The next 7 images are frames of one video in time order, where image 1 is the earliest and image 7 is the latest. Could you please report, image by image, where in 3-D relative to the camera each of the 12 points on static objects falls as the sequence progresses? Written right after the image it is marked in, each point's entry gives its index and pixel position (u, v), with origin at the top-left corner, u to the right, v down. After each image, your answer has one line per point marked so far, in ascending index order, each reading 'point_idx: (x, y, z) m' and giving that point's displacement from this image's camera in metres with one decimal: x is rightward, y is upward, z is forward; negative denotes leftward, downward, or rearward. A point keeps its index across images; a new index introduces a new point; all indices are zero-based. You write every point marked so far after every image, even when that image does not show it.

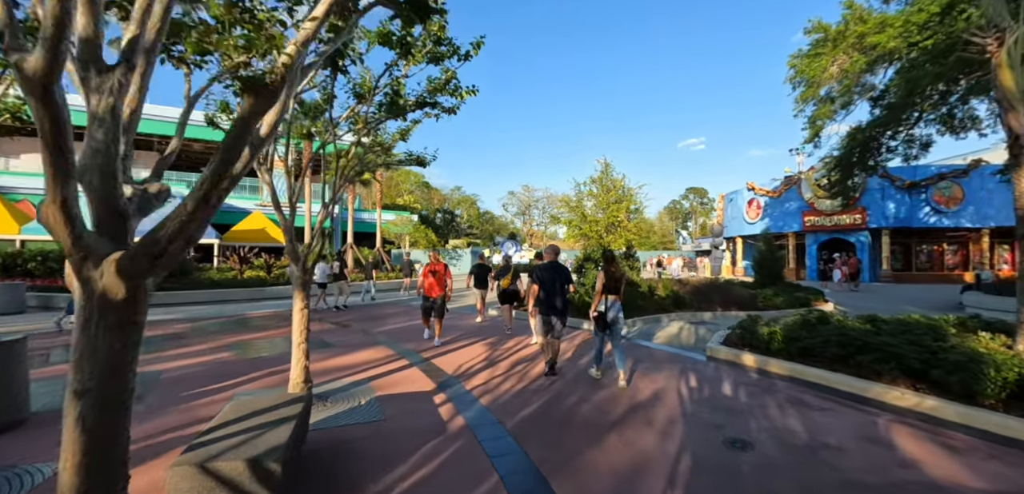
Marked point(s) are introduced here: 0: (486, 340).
0: (-0.5, -1.8, +7.6) m
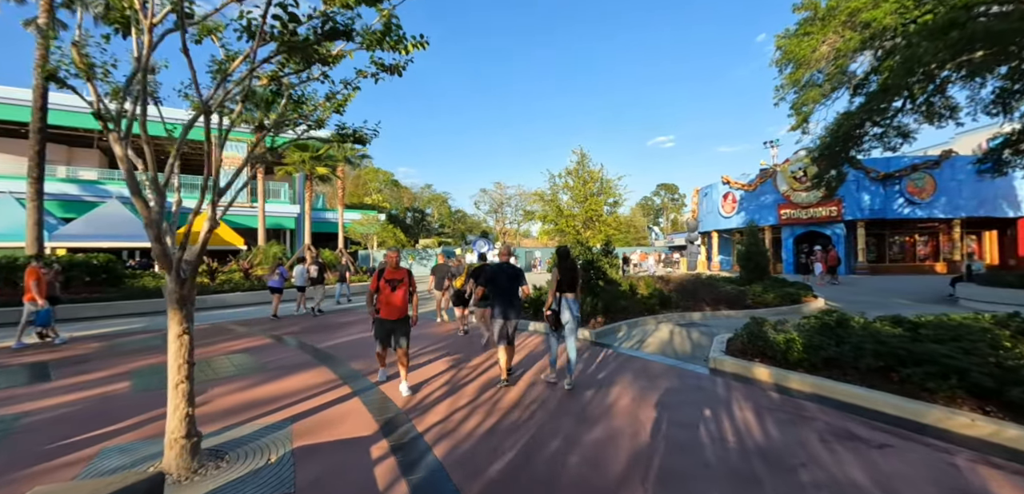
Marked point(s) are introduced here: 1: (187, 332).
0: (-1.0, -1.8, +6.4) m
1: (-2.9, -0.7, +3.4) m
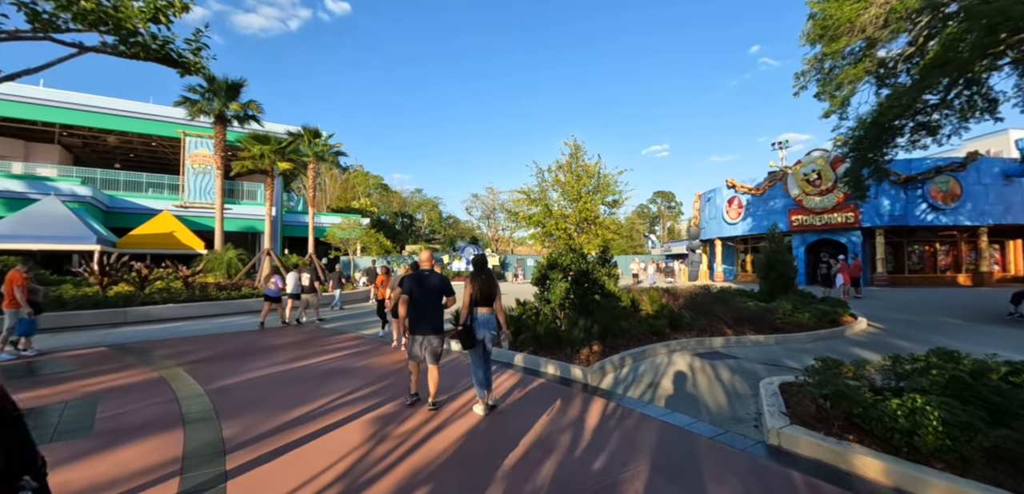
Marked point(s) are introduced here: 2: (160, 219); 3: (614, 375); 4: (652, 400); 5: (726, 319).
0: (-1.5, -1.8, +4.3) m
1: (-3.4, -0.7, +1.4) m
2: (-15.8, +1.2, +17.3) m
3: (+1.5, -1.8, +5.6) m
4: (+1.7, -1.9, +4.7) m
5: (+4.8, -1.7, +8.7) m
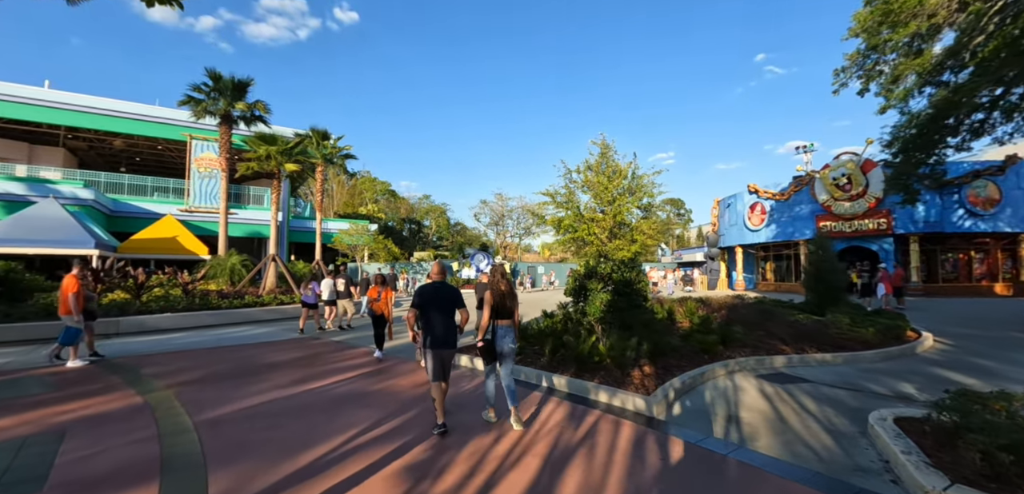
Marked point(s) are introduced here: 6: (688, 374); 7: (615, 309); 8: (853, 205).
0: (-1.0, -1.8, +3.5) m
1: (-2.9, -0.7, +0.6) m
2: (-15.1, +1.0, +16.7) m
3: (+2.1, -1.9, +4.7) m
4: (+2.2, -1.9, +3.8) m
5: (+5.4, -1.8, +7.7) m
6: (+2.5, -1.8, +5.5) m
7: (+1.8, -1.1, +6.6) m
8: (+17.1, +2.1, +19.3) m
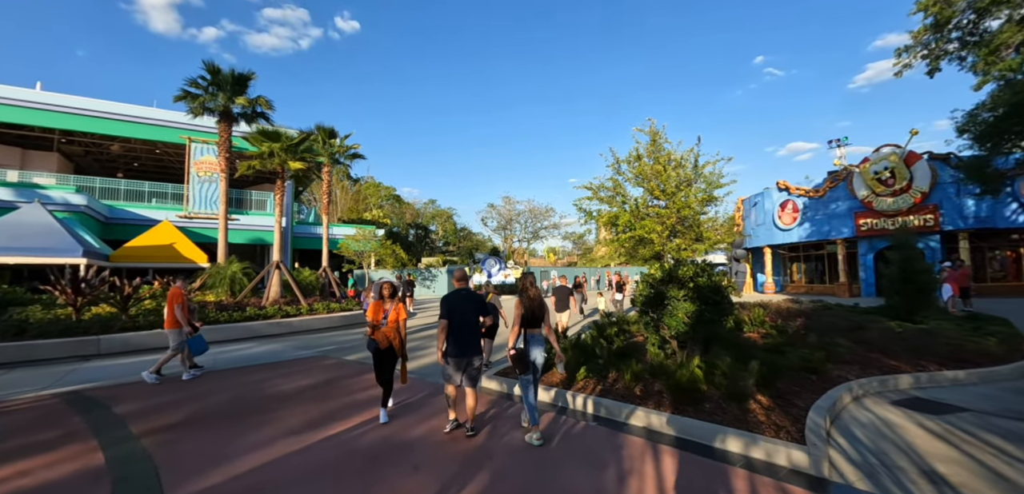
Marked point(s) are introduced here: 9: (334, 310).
0: (-0.1, -1.8, +2.3) m
1: (-2.0, -0.6, -0.6) m
2: (-14.3, +0.7, +15.5) m
3: (+2.9, -1.8, +3.4) m
4: (+3.1, -1.8, +2.5) m
5: (+6.3, -1.7, +6.5) m
6: (+3.4, -1.8, +4.2) m
7: (+2.6, -1.0, +5.3) m
8: (+18.0, +2.2, +18.0) m
9: (-5.6, -2.0, +12.2) m
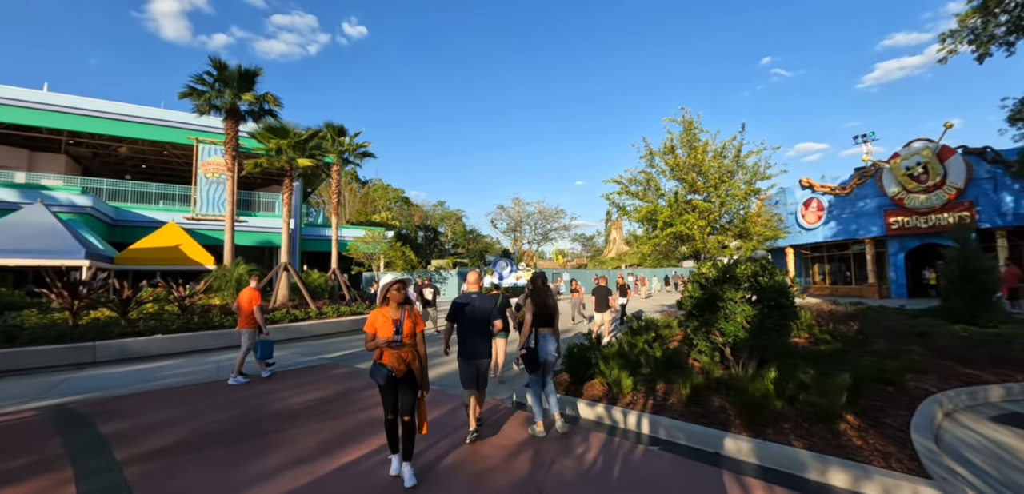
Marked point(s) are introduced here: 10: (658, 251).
0: (+0.3, -1.7, +1.7) m
1: (-1.7, -0.5, -1.2) m
2: (-13.7, +0.6, +15.1) m
3: (+3.3, -1.7, +2.8) m
4: (+3.5, -1.7, +1.9) m
5: (+6.7, -1.7, +5.8) m
6: (+3.8, -1.7, +3.5) m
7: (+3.0, -0.9, +4.7) m
8: (+18.6, +2.3, +17.2) m
9: (-5.1, -2.0, +11.7) m
10: (+3.4, -0.2, +9.7) m
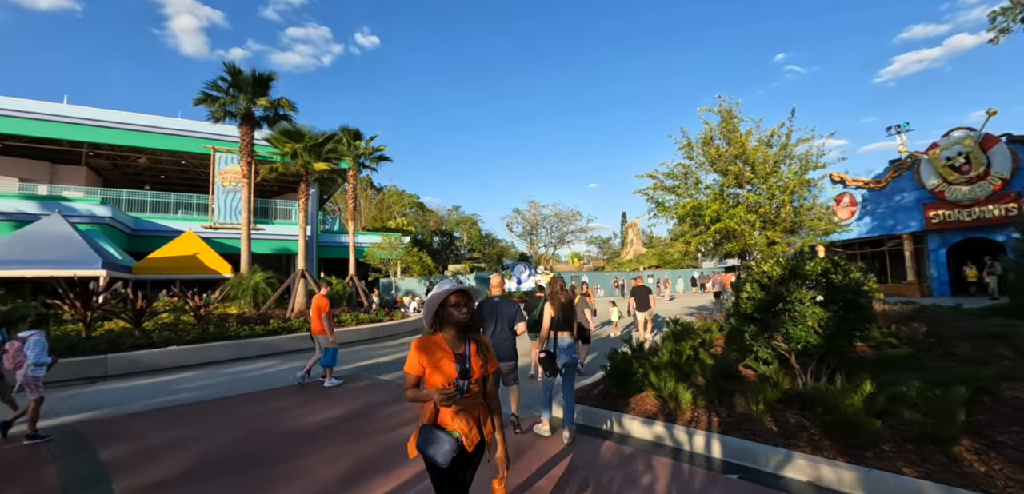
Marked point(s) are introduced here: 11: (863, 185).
0: (+0.6, -1.7, +1.2) m
1: (-1.5, -0.5, -1.6) m
2: (-12.9, +0.3, +15.1) m
3: (+3.7, -1.6, +2.2) m
4: (+3.8, -1.6, +1.3) m
5: (+7.2, -1.5, +5.1) m
6: (+4.2, -1.6, +2.9) m
7: (+3.5, -0.9, +4.1) m
8: (+19.4, +2.5, +16.2) m
9: (-4.4, -2.2, +11.3) m
10: (+4.0, -0.2, +9.1) m
11: (+17.1, +3.1, +18.9) m
